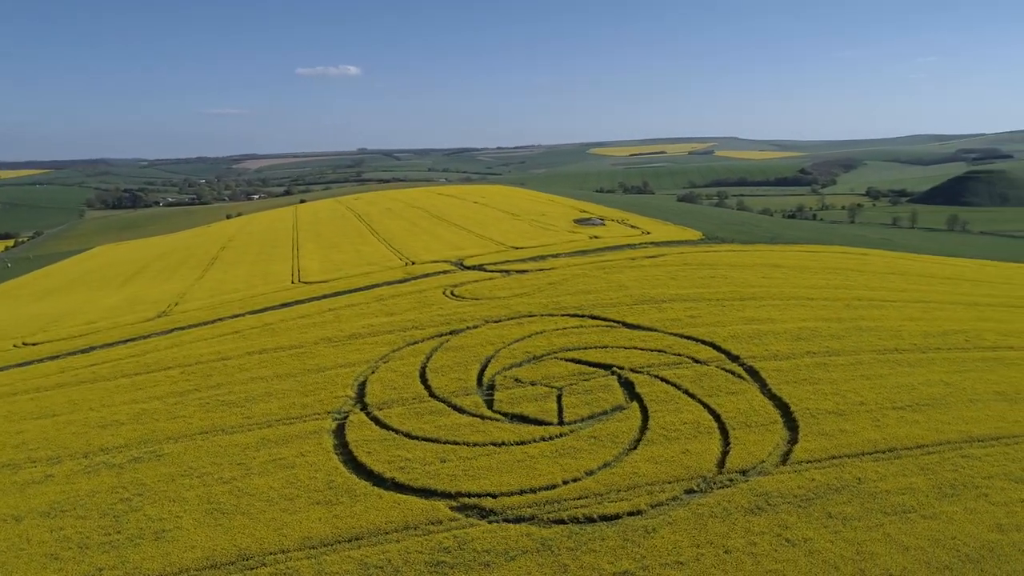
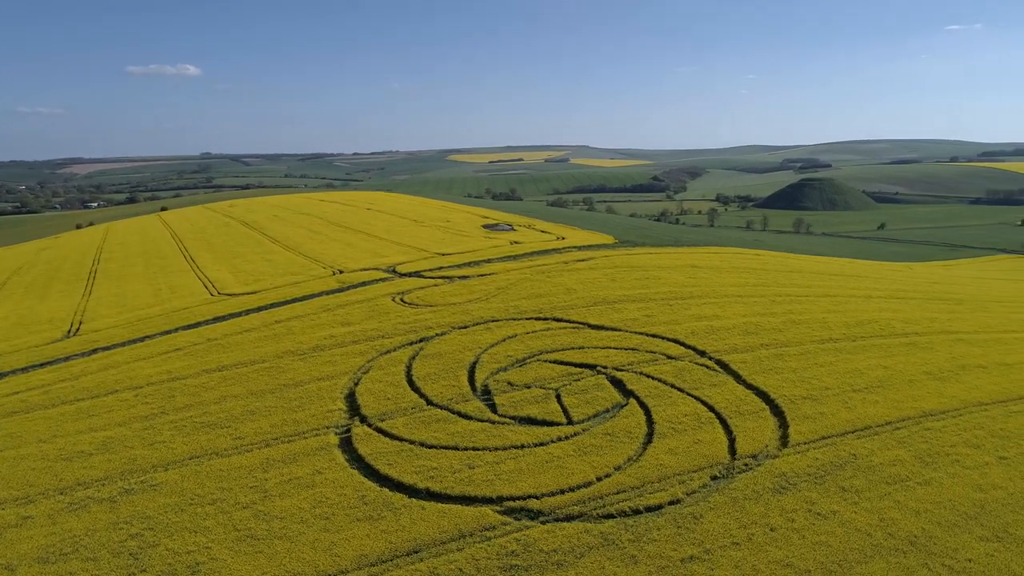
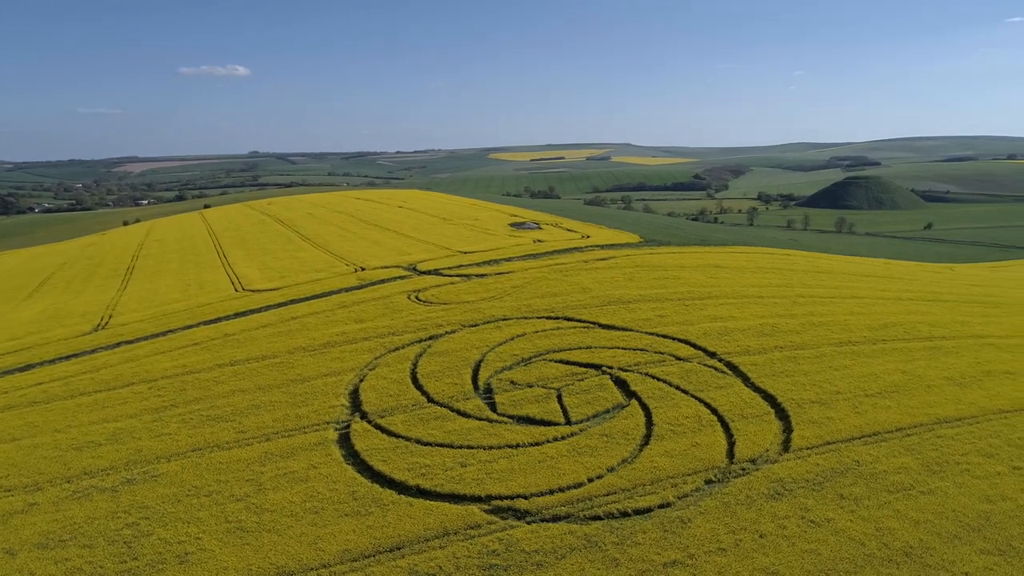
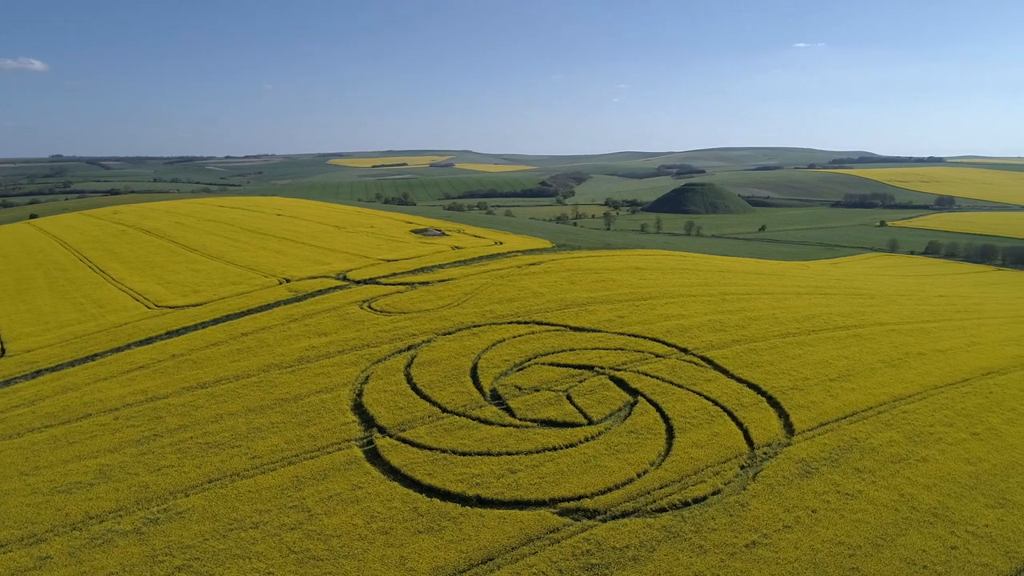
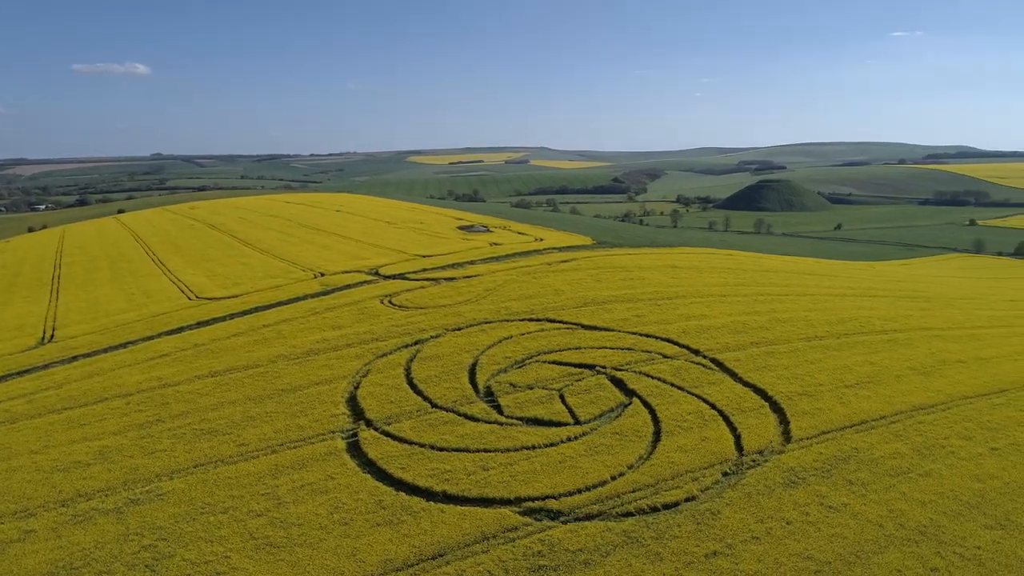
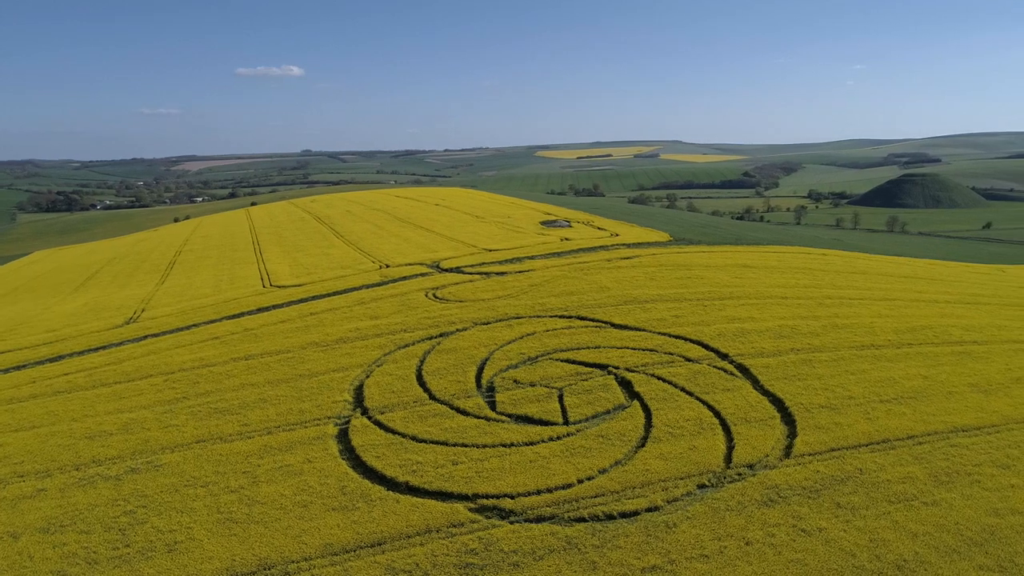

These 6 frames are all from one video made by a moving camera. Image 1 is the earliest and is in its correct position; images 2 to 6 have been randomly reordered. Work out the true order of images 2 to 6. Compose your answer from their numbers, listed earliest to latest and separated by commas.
6, 3, 2, 5, 4
